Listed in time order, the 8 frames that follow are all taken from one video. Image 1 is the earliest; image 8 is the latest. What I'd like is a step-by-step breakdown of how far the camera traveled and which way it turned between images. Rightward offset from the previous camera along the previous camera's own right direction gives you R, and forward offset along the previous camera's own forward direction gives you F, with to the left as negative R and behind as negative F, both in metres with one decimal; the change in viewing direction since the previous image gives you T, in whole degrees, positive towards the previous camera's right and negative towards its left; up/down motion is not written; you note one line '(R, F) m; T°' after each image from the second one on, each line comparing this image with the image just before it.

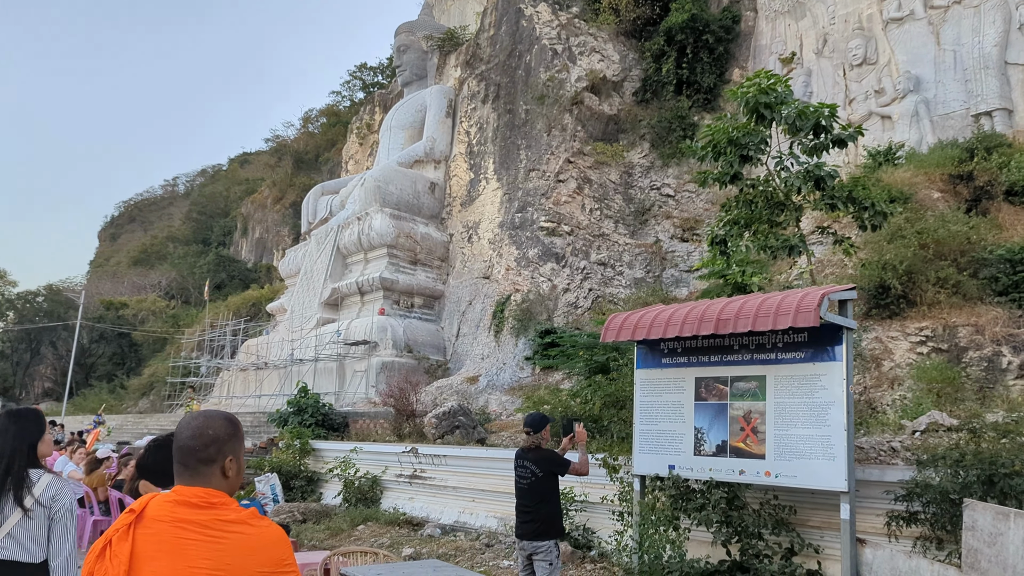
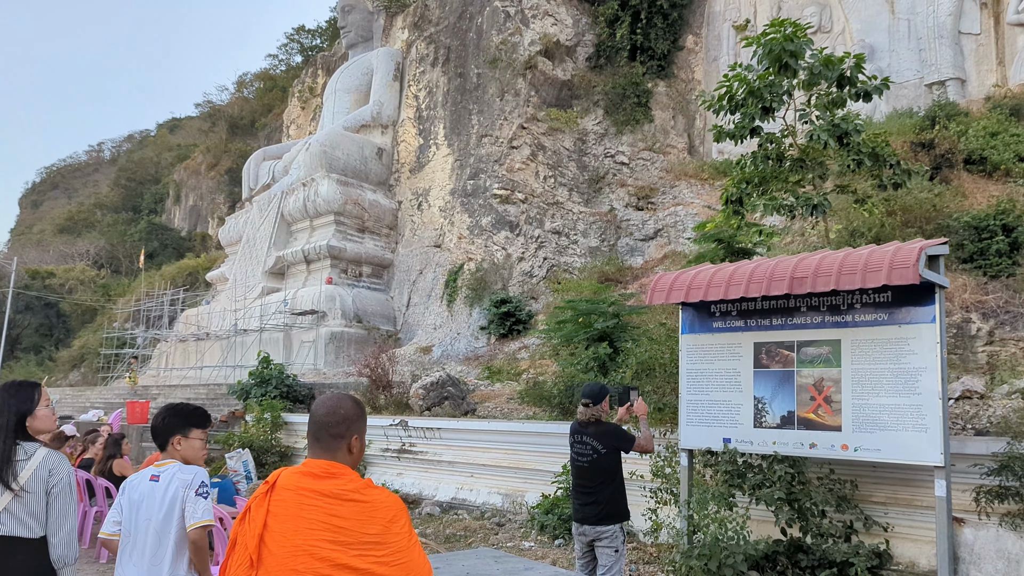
(-0.3, +0.3) m; +4°
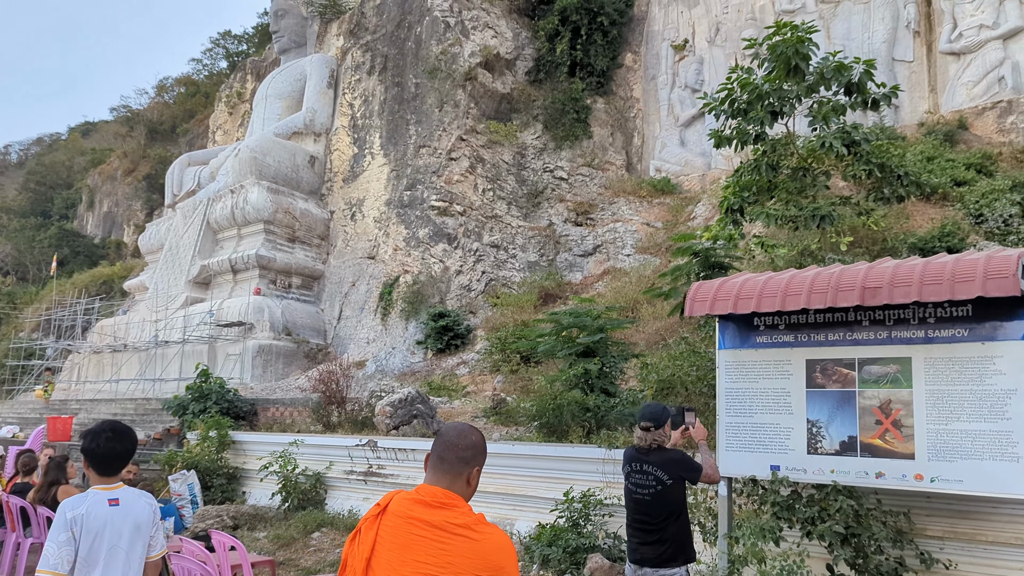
(-0.3, +0.3) m; +5°
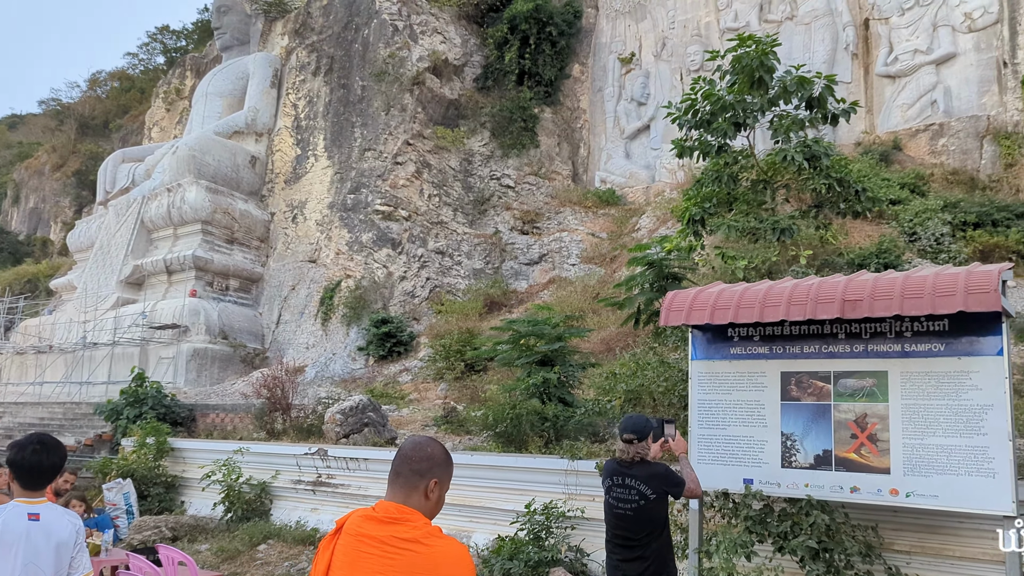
(-0.1, +0.1) m; +4°
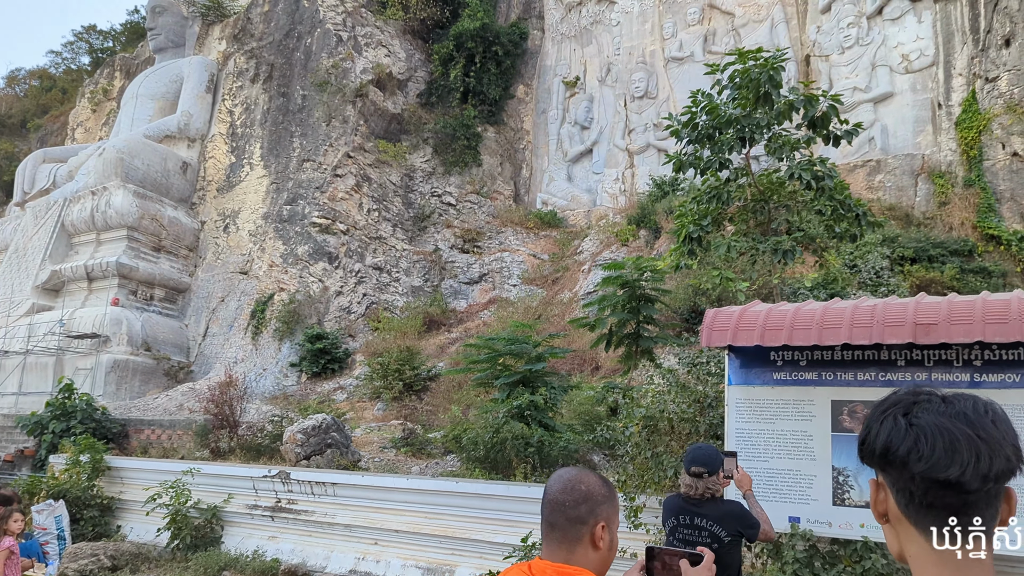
(-0.2, +0.2) m; +5°
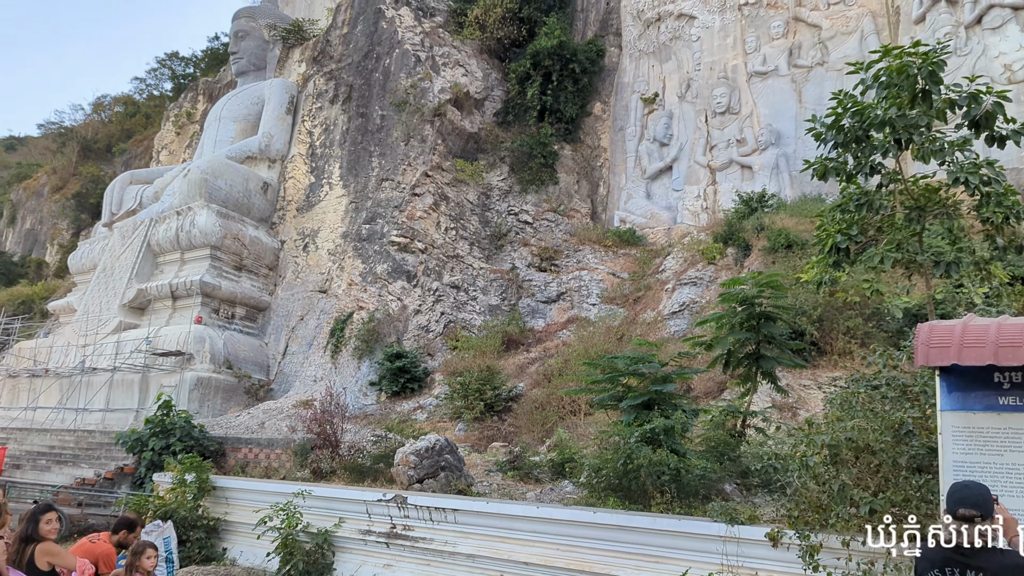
(-0.2, +0.2) m; -4°
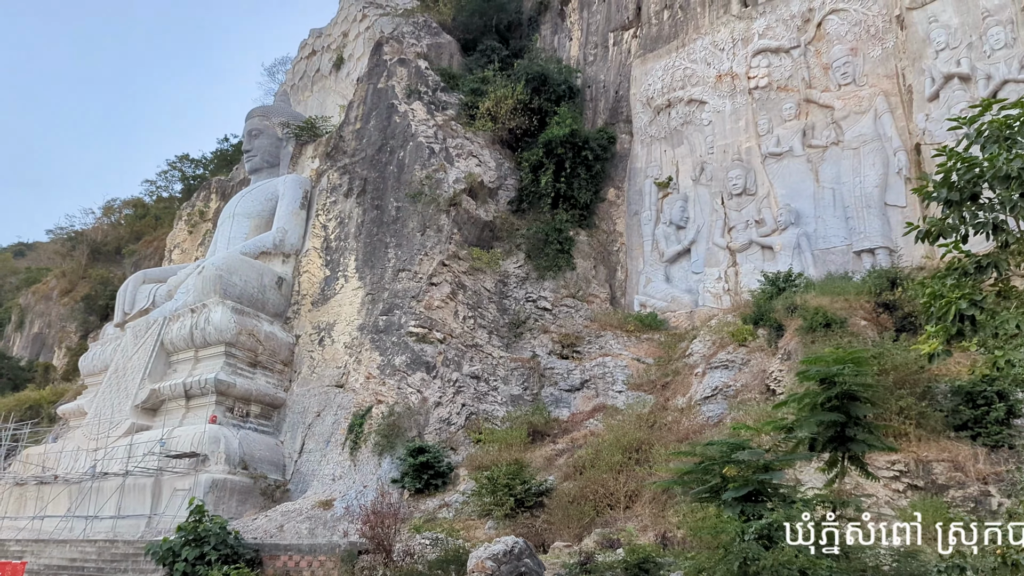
(-0.3, +0.3) m; 0°
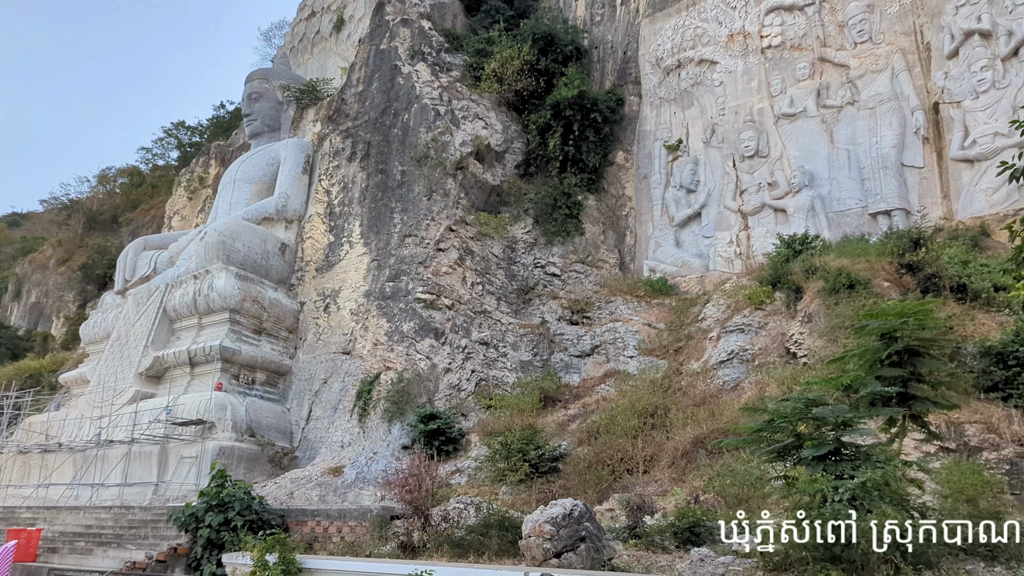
(-0.2, +0.2) m; 0°
